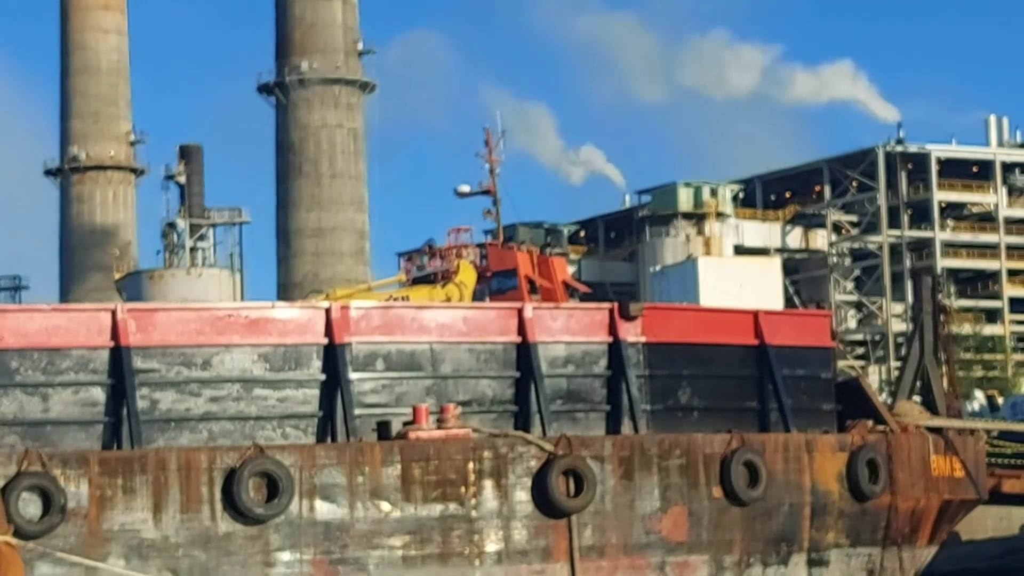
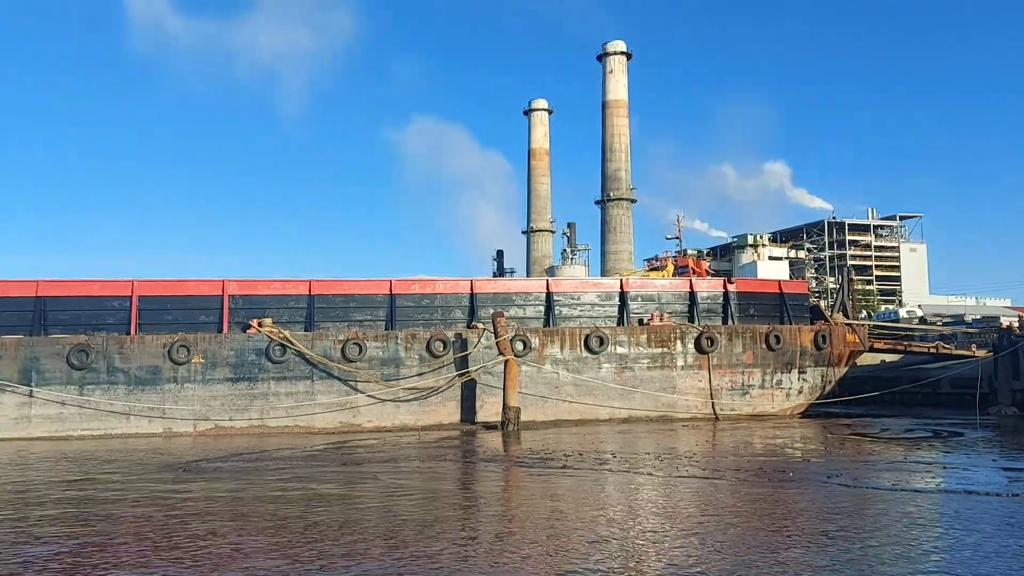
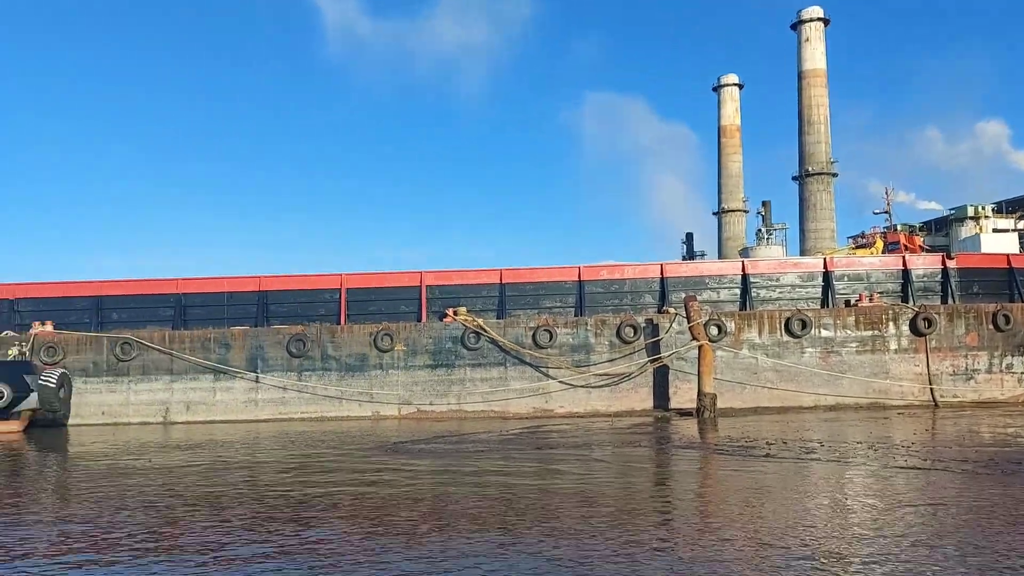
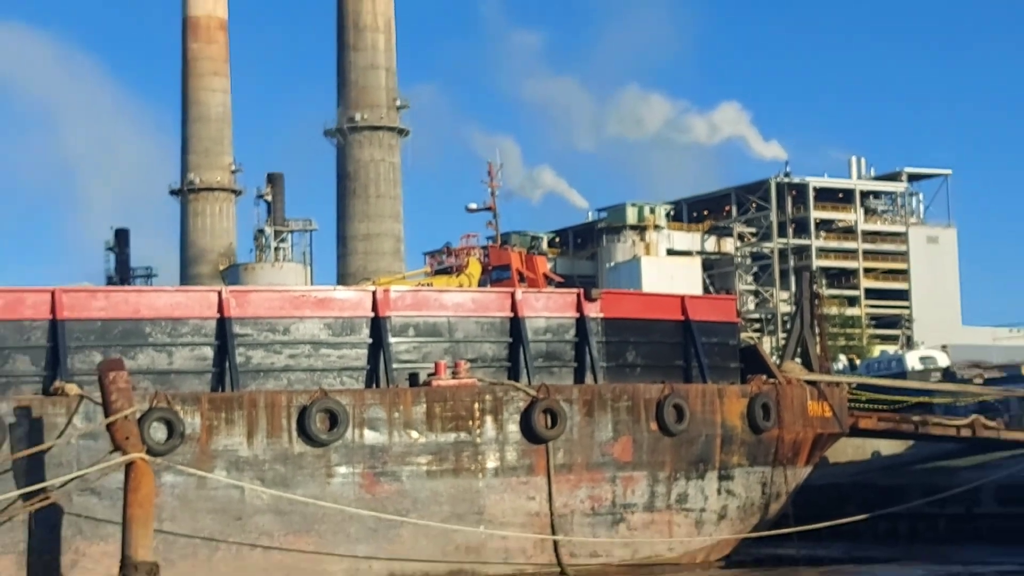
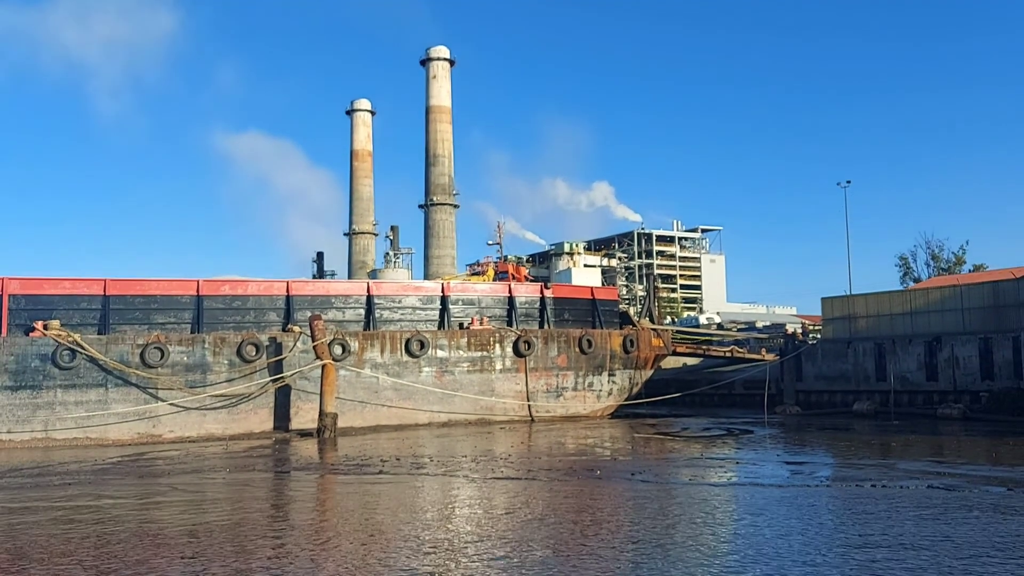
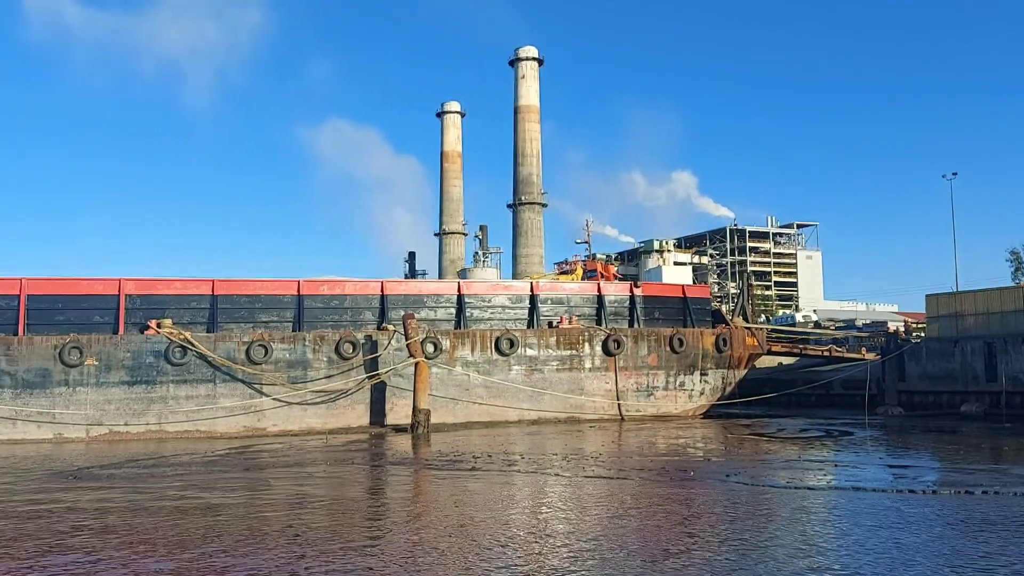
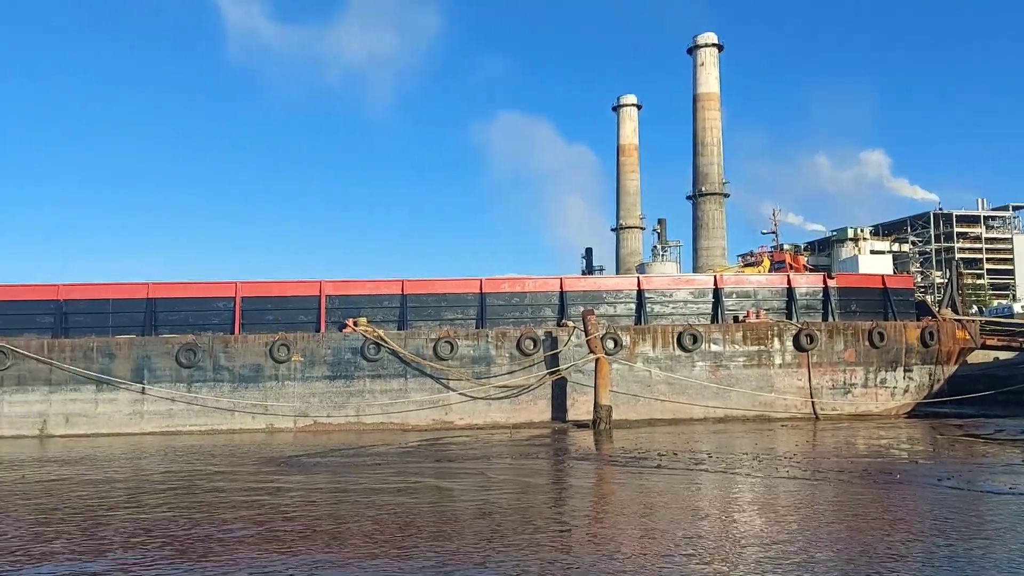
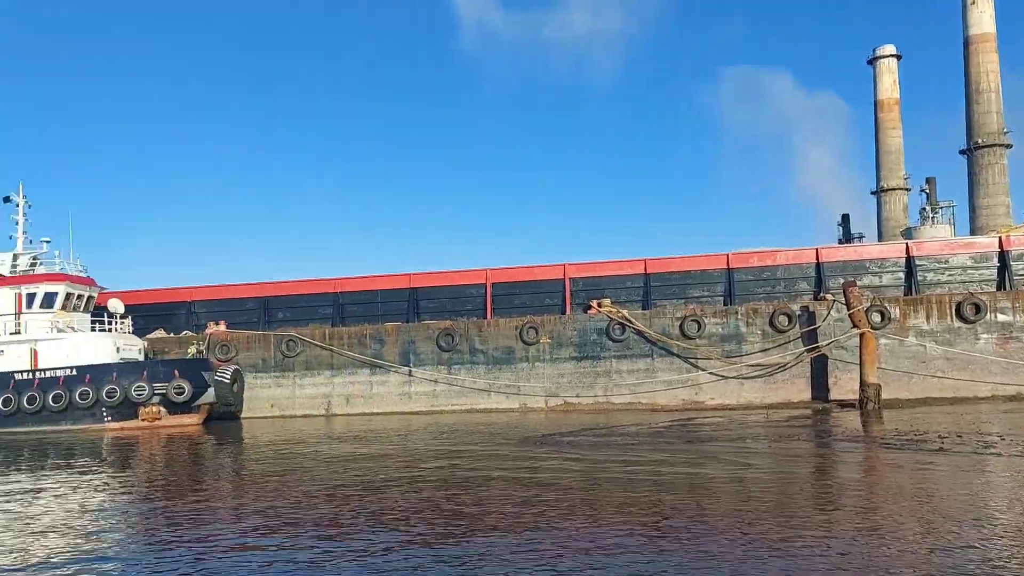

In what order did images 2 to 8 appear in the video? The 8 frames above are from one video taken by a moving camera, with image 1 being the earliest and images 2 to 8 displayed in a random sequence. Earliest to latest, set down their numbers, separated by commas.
4, 5, 6, 2, 7, 3, 8
